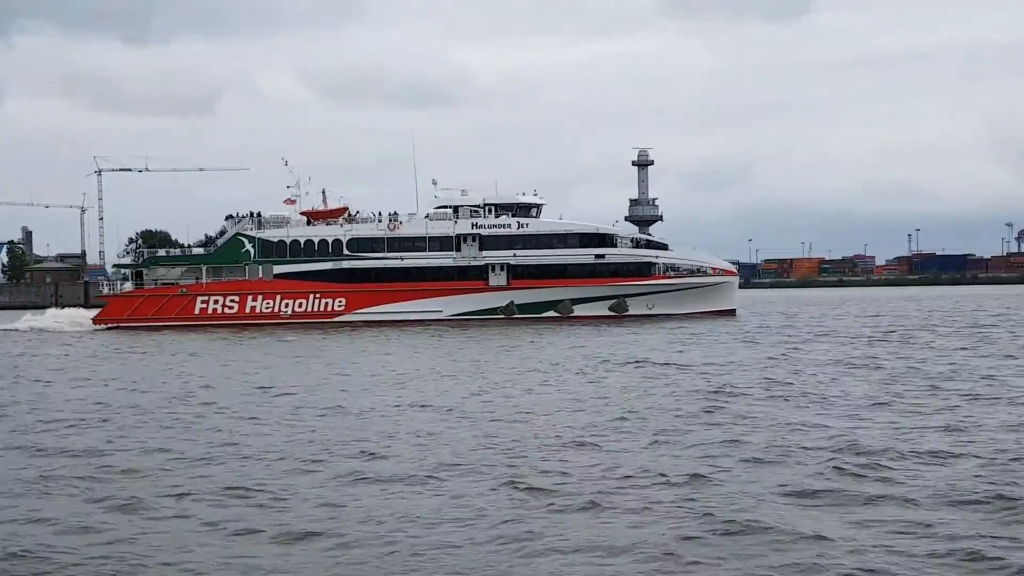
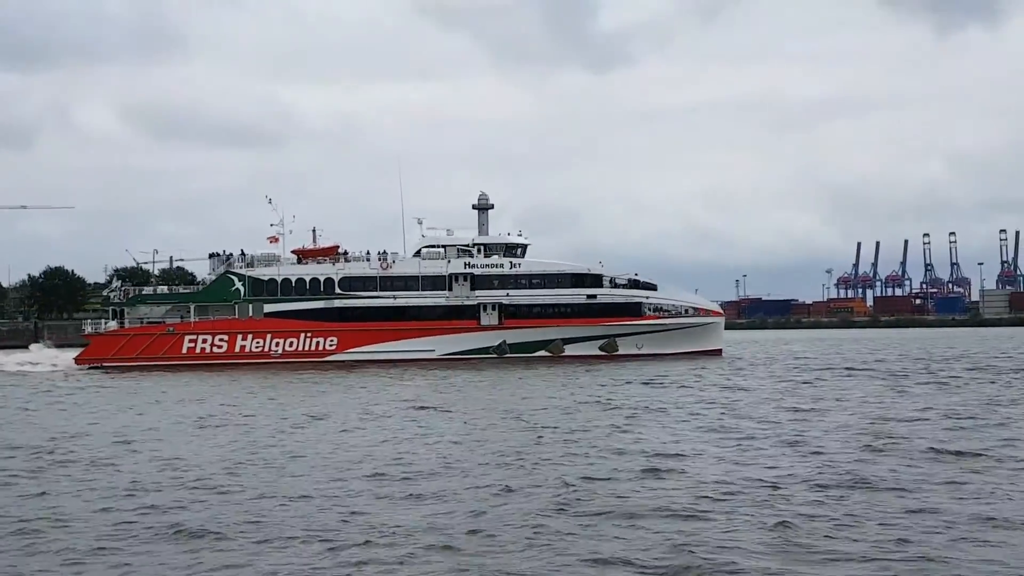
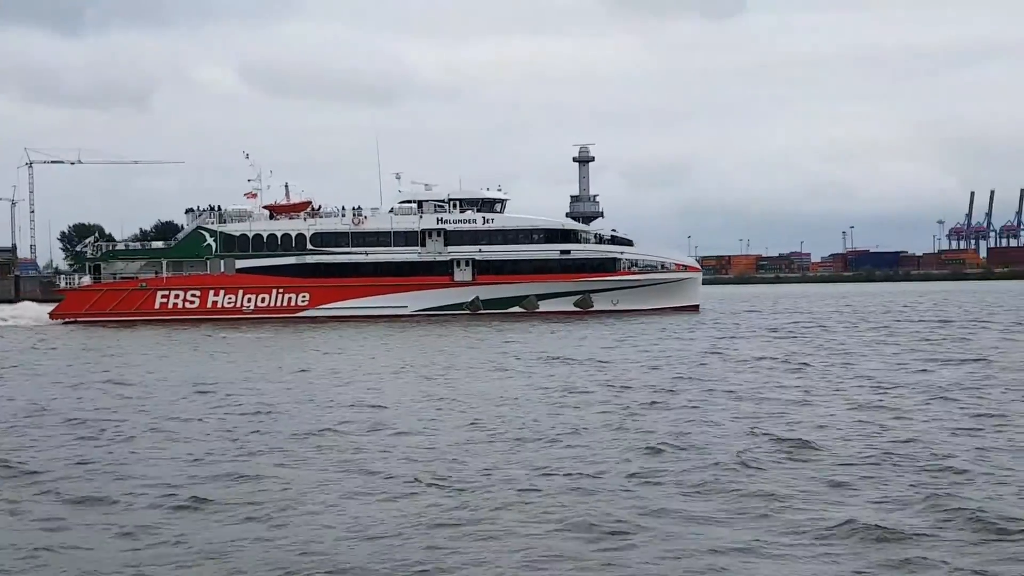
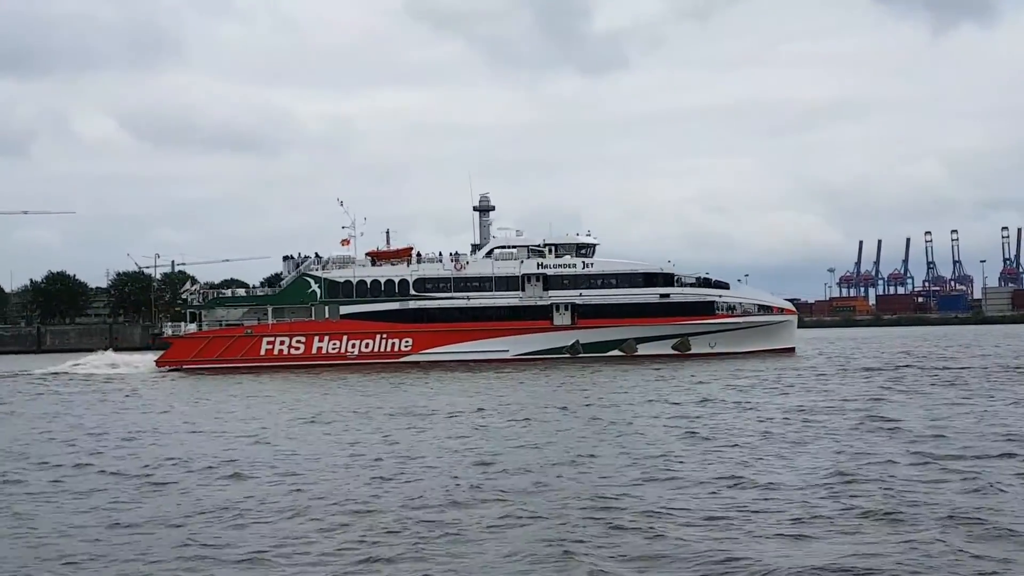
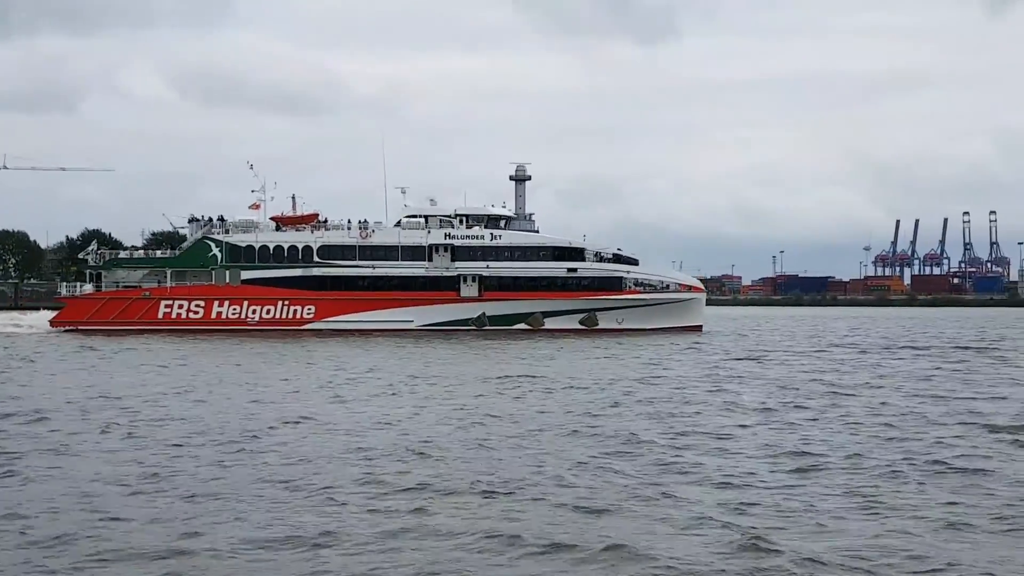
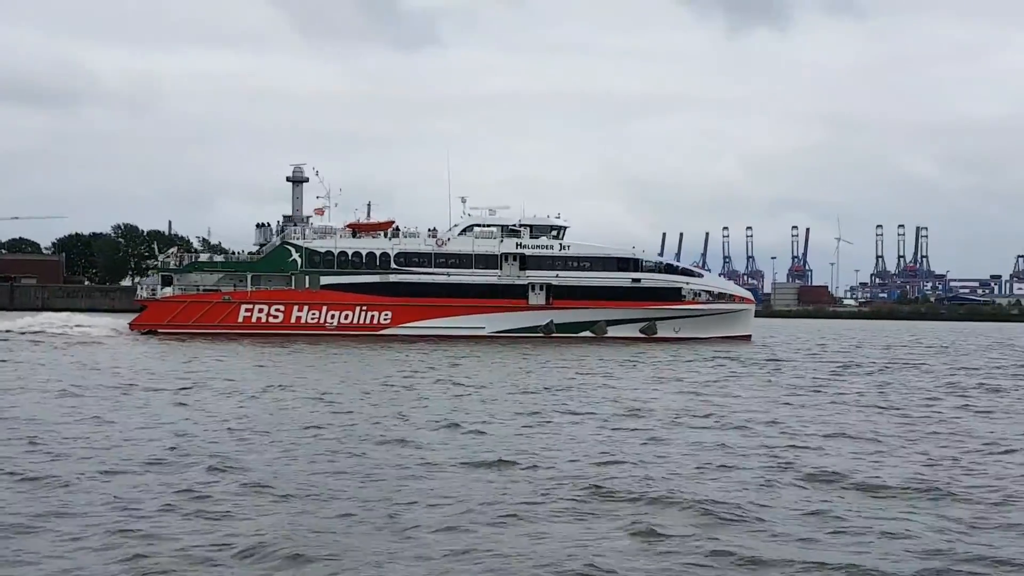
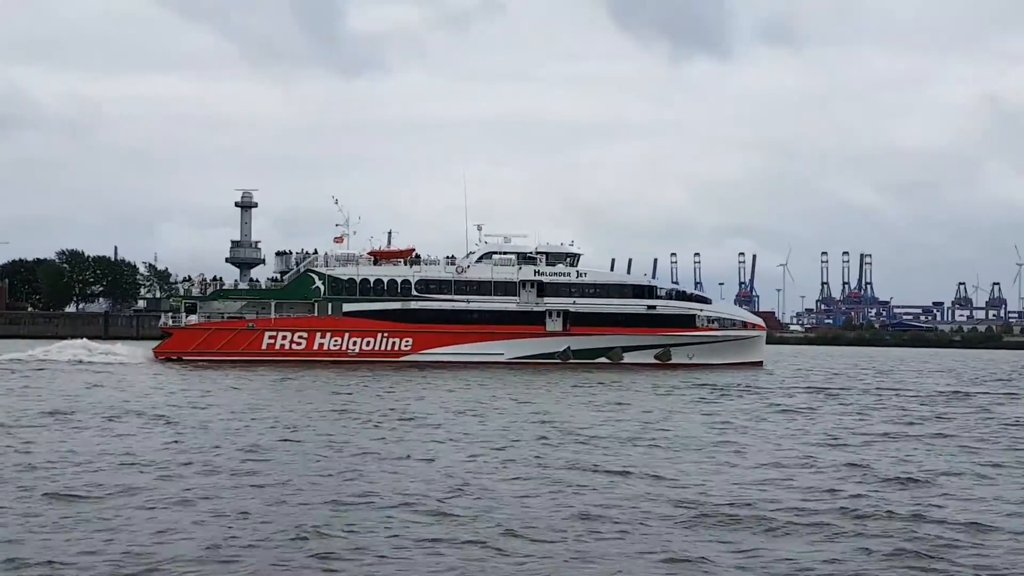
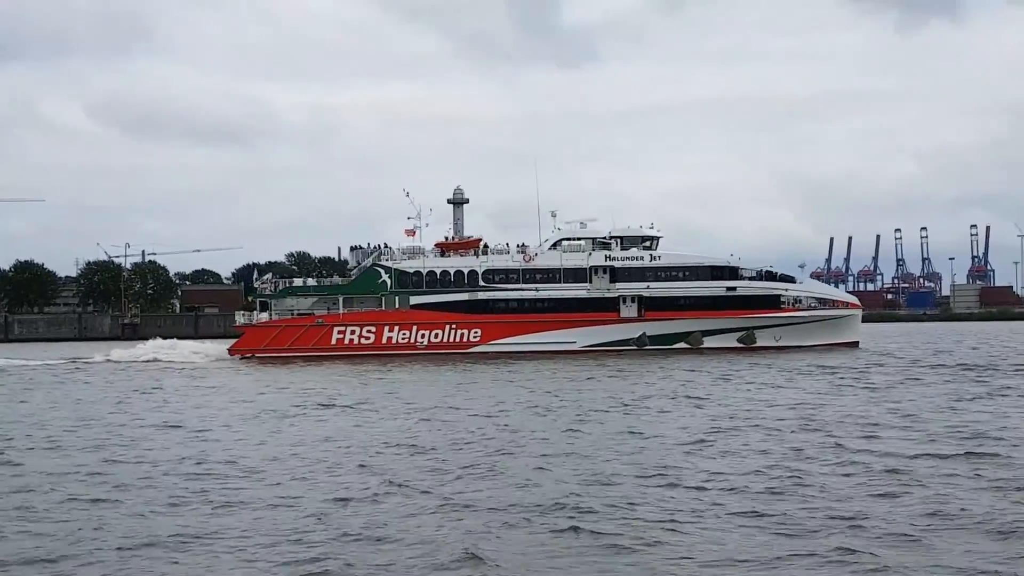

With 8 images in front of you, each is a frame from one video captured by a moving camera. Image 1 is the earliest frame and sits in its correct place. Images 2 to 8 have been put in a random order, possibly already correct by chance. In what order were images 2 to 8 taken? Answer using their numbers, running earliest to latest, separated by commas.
3, 5, 2, 4, 8, 6, 7
